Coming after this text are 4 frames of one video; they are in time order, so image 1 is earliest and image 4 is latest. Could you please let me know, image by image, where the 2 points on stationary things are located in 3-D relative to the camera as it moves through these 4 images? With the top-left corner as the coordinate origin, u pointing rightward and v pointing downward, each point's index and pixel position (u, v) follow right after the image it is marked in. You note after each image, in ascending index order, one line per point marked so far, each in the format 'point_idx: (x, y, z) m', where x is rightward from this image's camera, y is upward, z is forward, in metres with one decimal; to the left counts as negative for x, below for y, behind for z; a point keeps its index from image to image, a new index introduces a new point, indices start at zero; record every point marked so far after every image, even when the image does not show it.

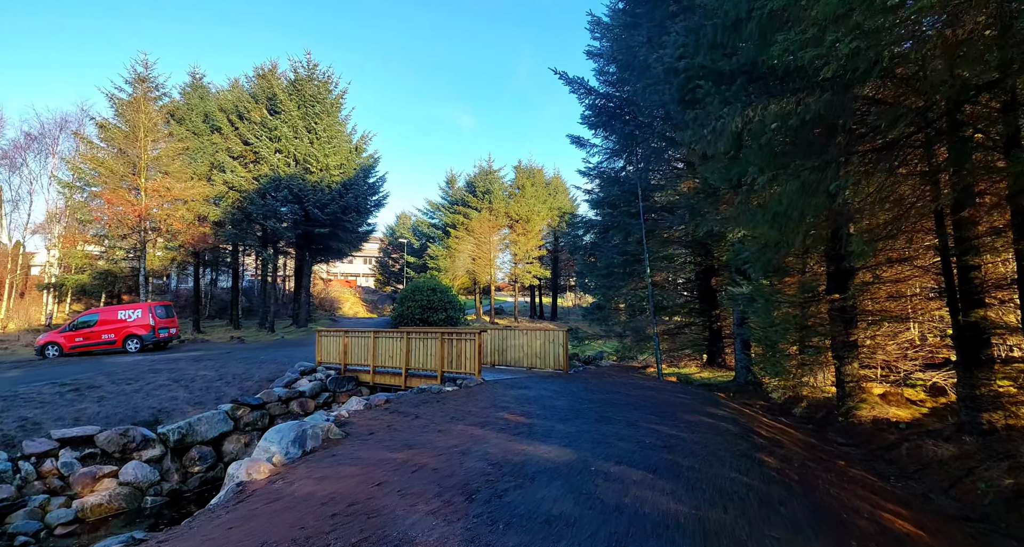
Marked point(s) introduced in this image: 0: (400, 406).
0: (-1.9, -2.2, +7.4) m
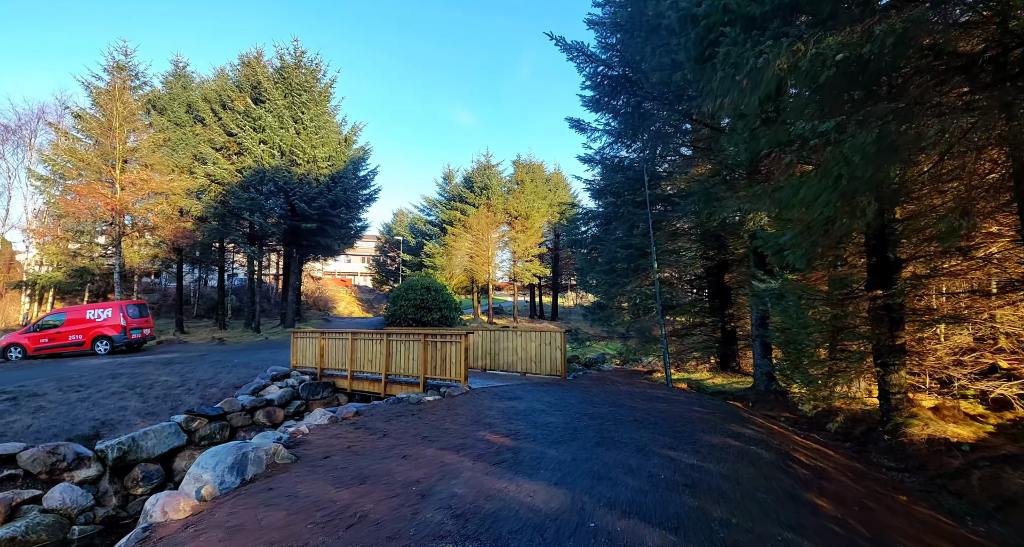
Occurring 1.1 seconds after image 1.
0: (-2.1, -2.1, +6.4) m
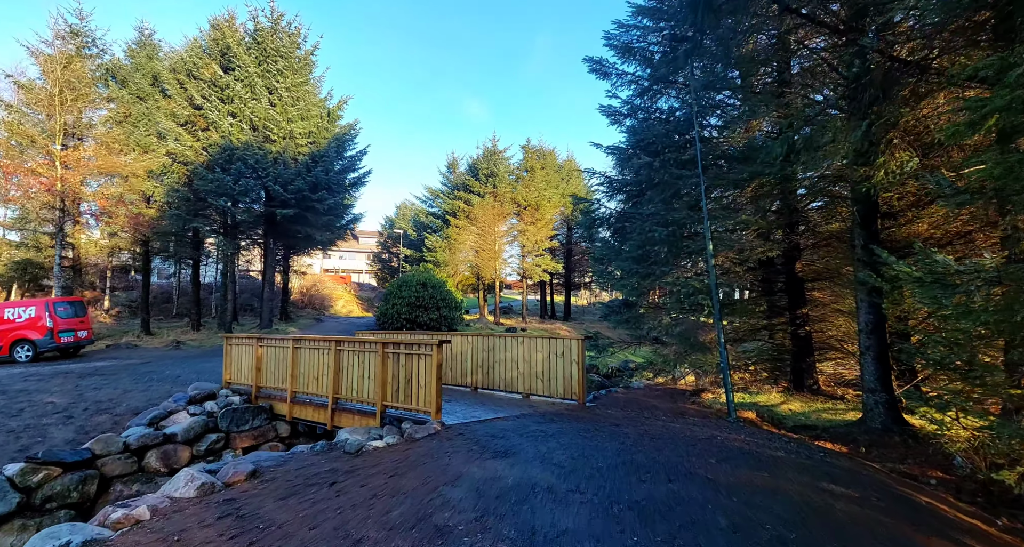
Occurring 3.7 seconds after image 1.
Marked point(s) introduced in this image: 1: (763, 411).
0: (-2.2, -1.9, +3.8) m
1: (+4.1, -2.2, +7.3) m
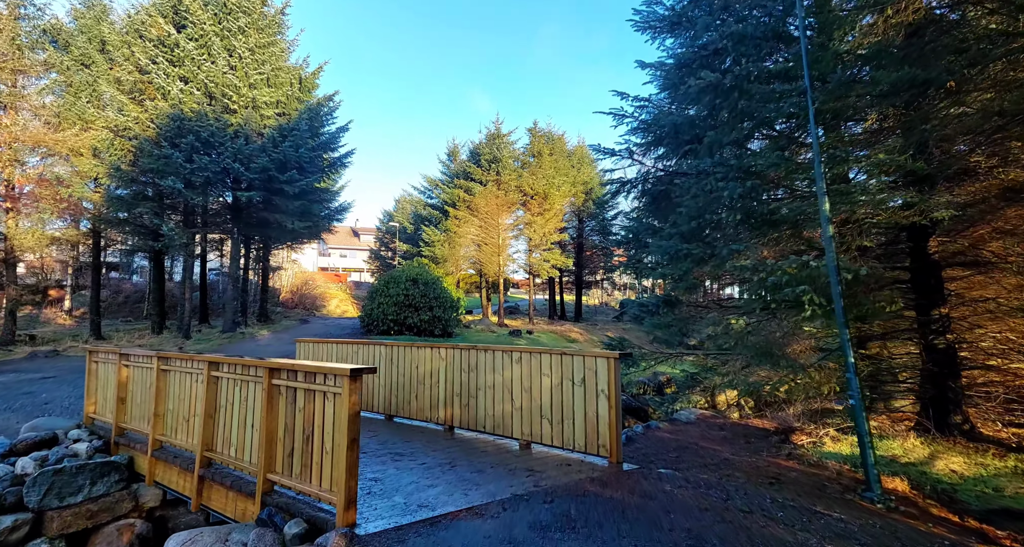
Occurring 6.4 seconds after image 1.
0: (-2.4, -1.7, +1.2) m
1: (+4.0, -2.0, +4.5) m
